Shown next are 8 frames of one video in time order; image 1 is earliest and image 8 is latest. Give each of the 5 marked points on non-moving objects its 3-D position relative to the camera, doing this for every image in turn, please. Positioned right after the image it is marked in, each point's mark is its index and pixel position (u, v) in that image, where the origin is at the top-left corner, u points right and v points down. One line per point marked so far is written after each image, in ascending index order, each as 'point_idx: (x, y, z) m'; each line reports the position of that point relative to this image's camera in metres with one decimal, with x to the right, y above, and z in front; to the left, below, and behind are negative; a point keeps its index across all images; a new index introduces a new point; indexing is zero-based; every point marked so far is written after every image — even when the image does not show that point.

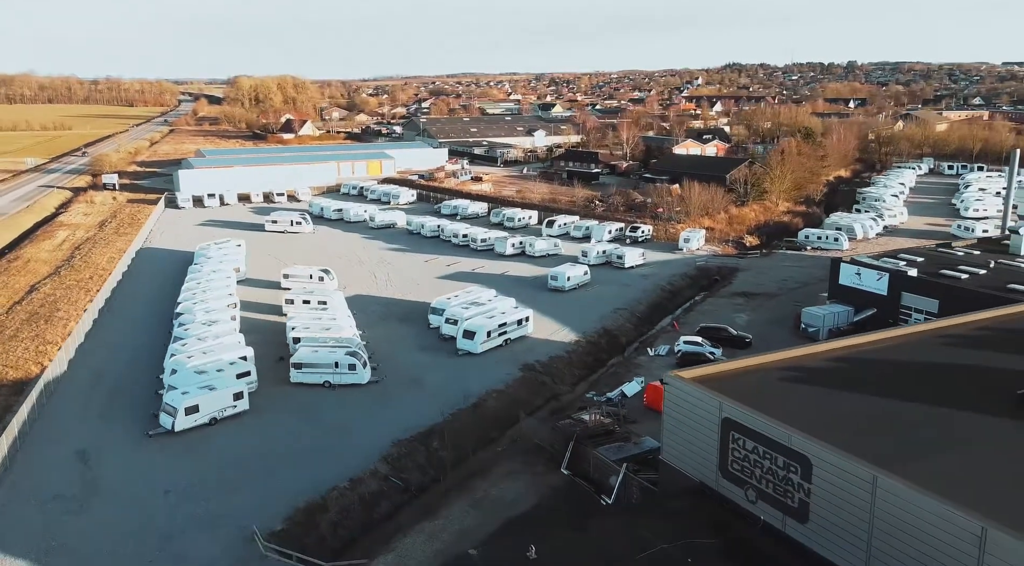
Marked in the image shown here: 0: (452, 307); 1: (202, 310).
0: (-1.5, -0.6, +19.9) m
1: (-7.9, -0.7, +19.7) m
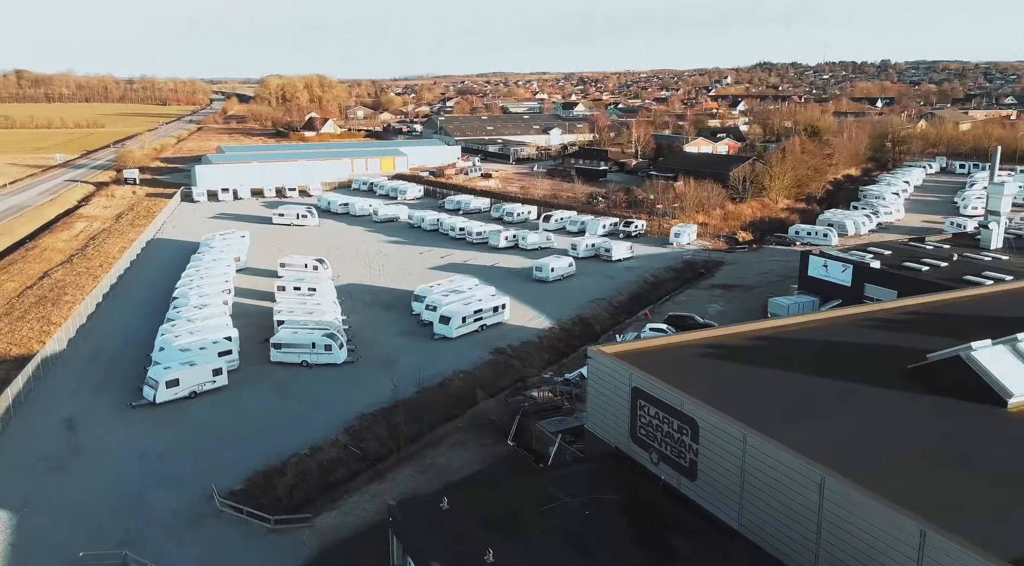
0: (-2.1, -0.3, +20.8) m
1: (-8.5, -0.3, +20.8) m
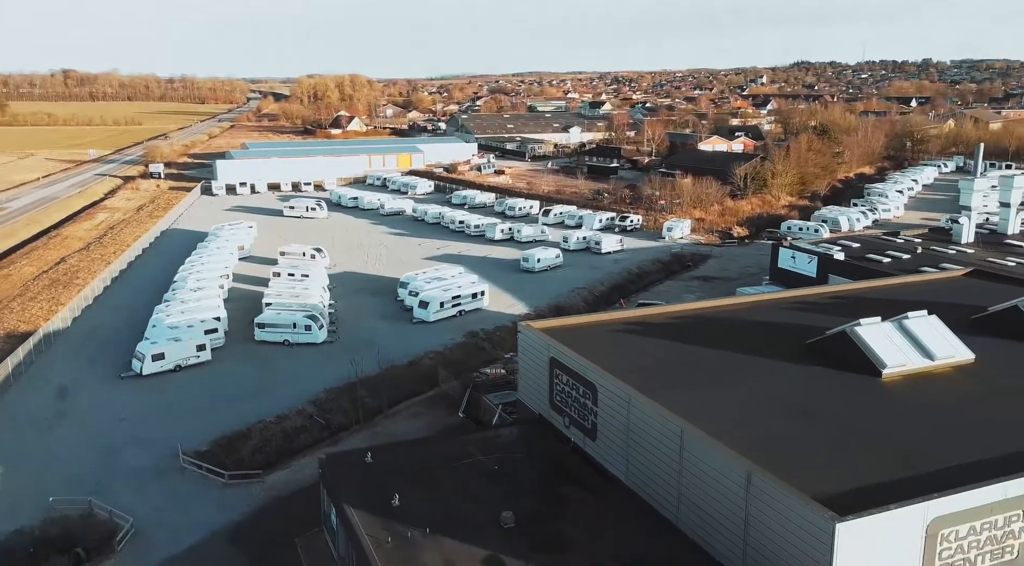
0: (-2.7, 0.0, +21.8) m
1: (-9.1, +0.1, +22.1) m
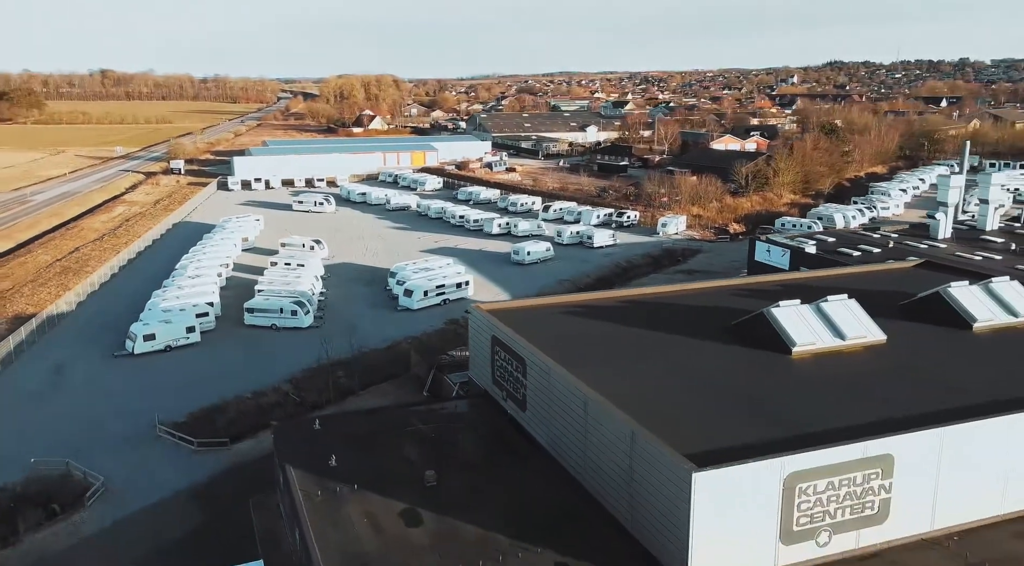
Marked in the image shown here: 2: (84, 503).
0: (-3.1, +0.3, +22.6) m
1: (-9.5, +0.5, +23.1) m
2: (-6.1, -3.1, +10.9) m
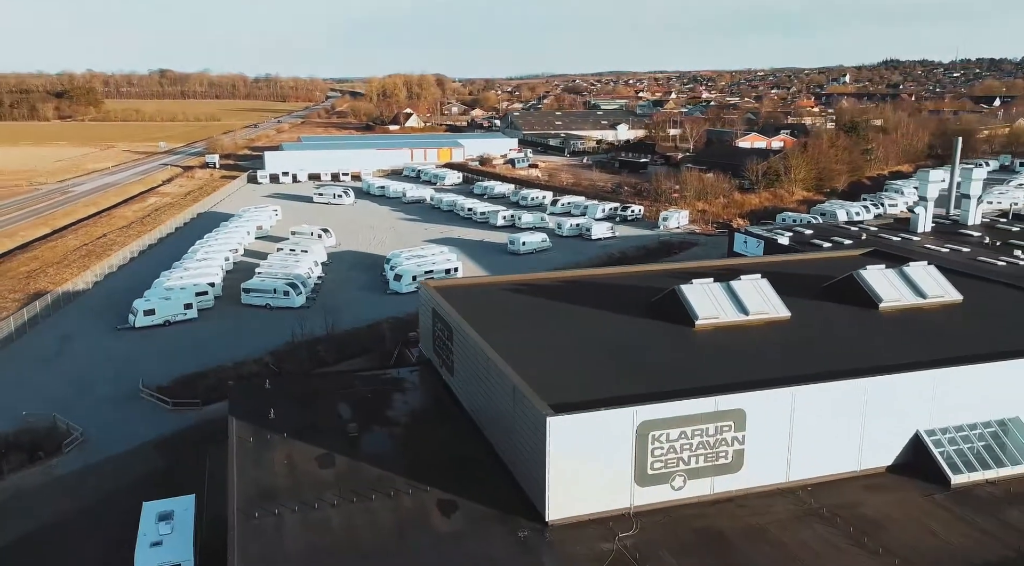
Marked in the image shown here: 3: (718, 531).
0: (-3.5, +0.8, +23.7) m
1: (-9.8, +1.0, +24.6) m
2: (-7.1, -2.6, +12.2) m
3: (+2.1, -2.6, +8.0) m
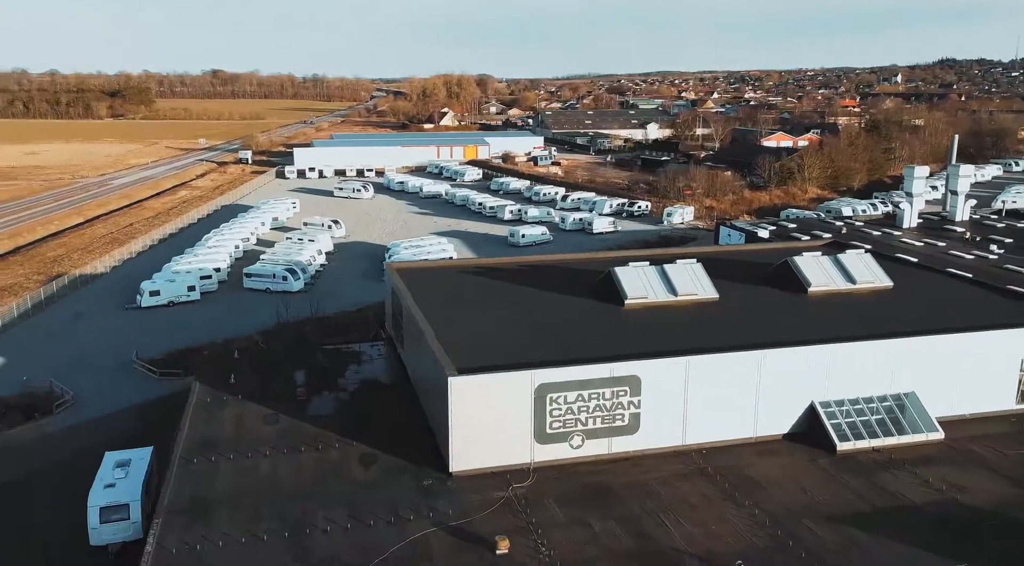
0: (-3.7, +1.1, +24.7) m
1: (-10.0, +1.5, +25.9) m
2: (-8.0, -2.2, +13.4) m
3: (+1.0, -2.3, +8.7) m
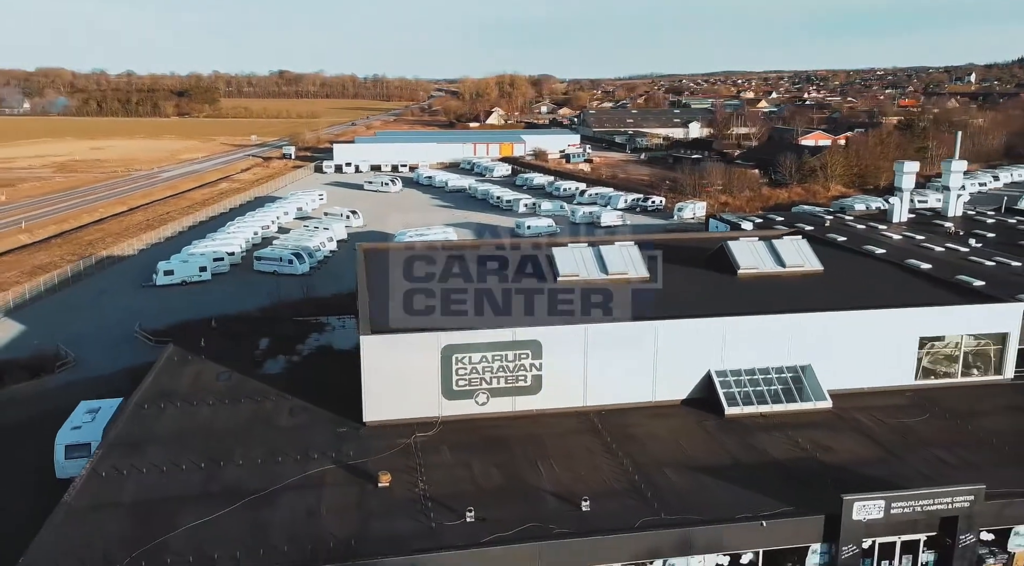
0: (-3.6, +1.6, +25.8) m
1: (-9.8, +2.0, +27.5) m
2: (-8.8, -1.7, +14.9) m
3: (-0.1, -1.9, +9.5) m
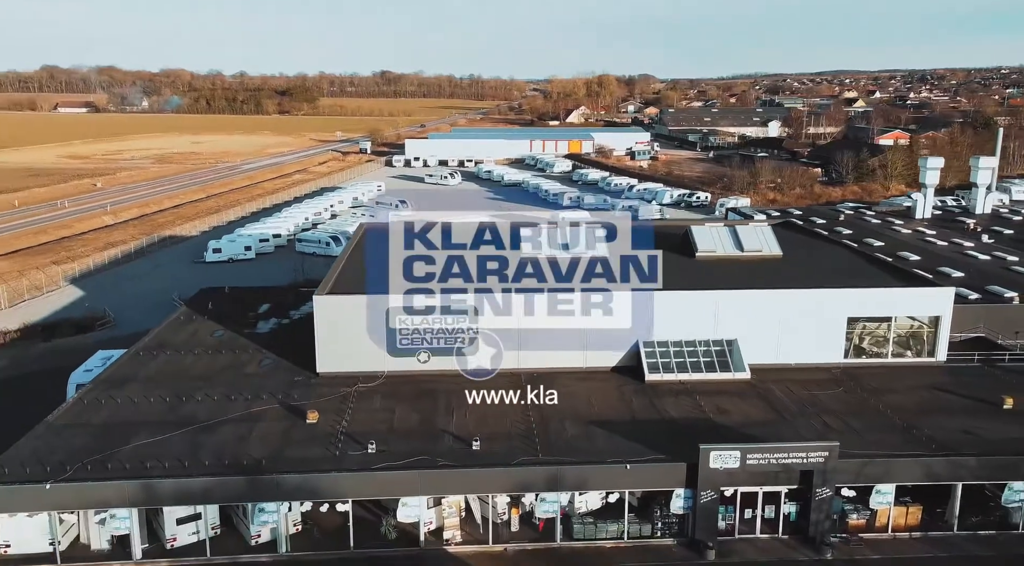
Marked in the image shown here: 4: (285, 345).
0: (-2.6, +2.1, +27.2) m
1: (-8.5, +2.7, +29.5) m
2: (-9.0, -1.0, +16.8) m
3: (-1.1, -1.5, +10.6) m
4: (-3.6, -1.0, +12.4) m
